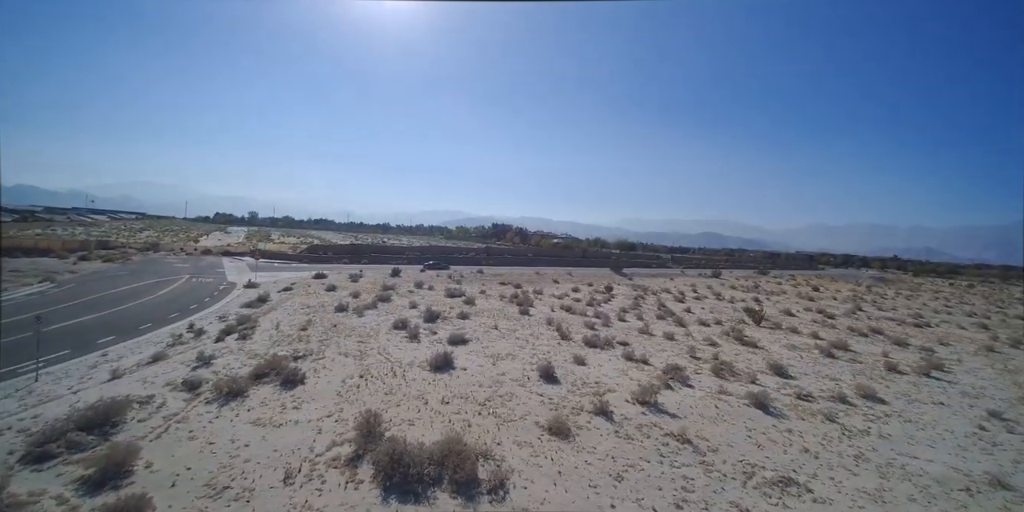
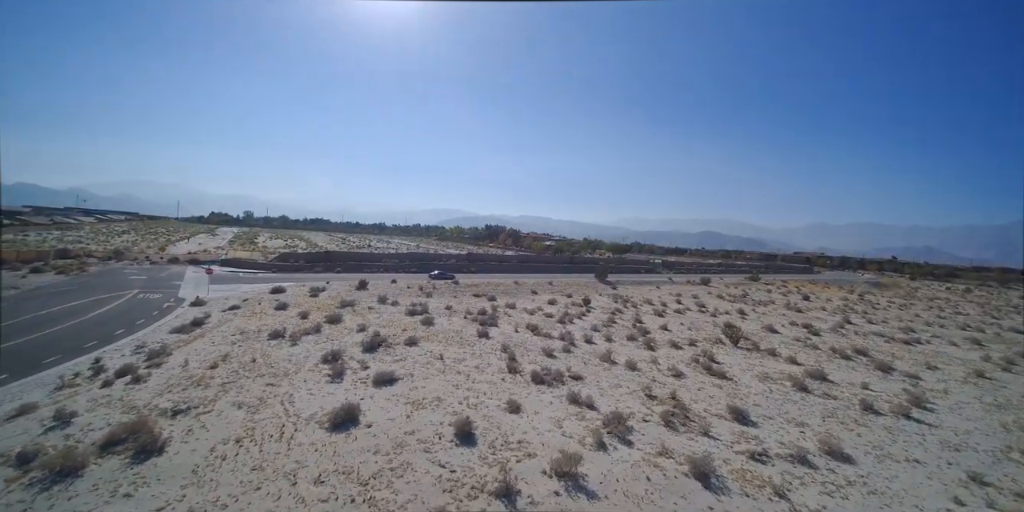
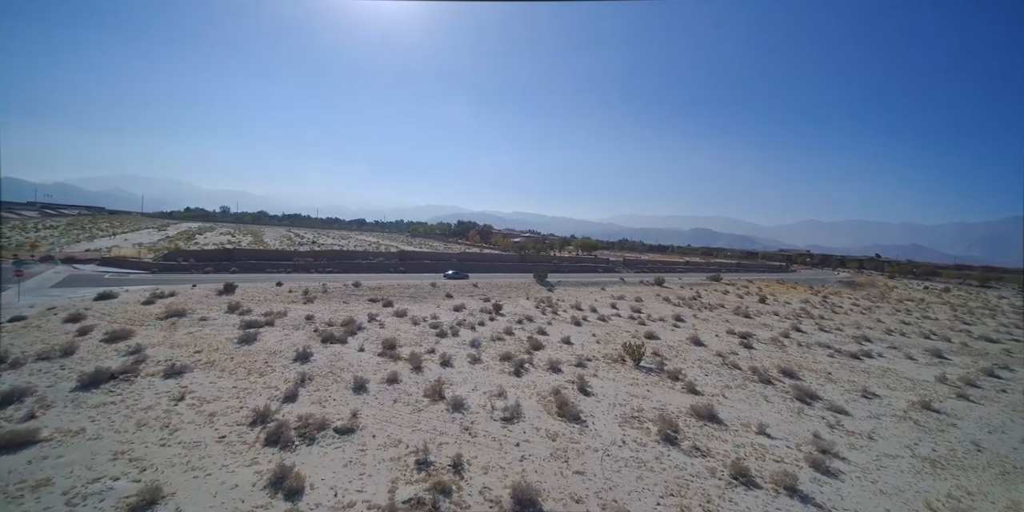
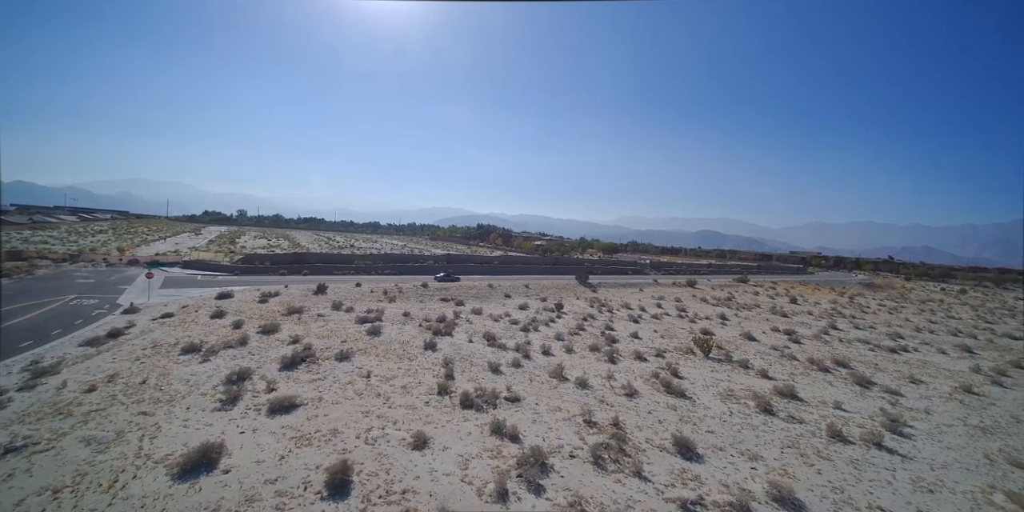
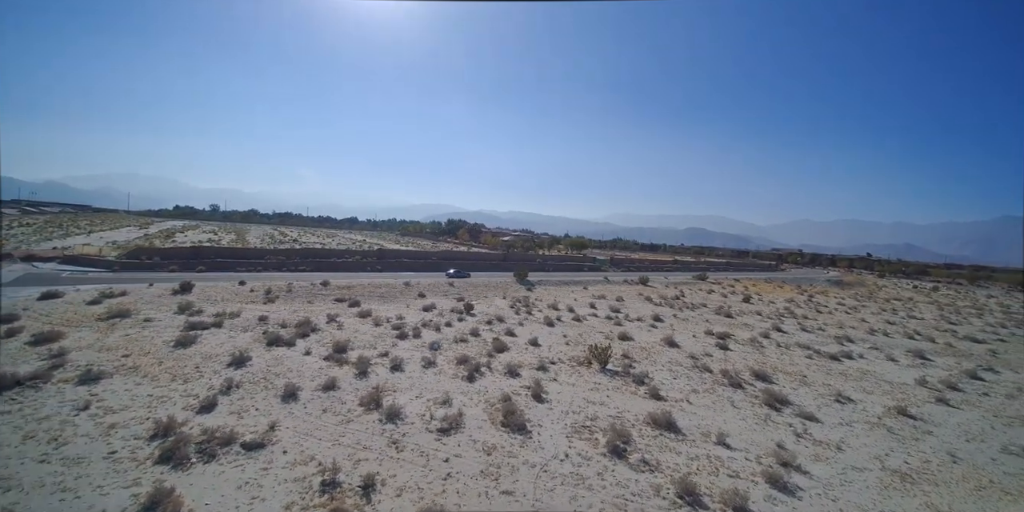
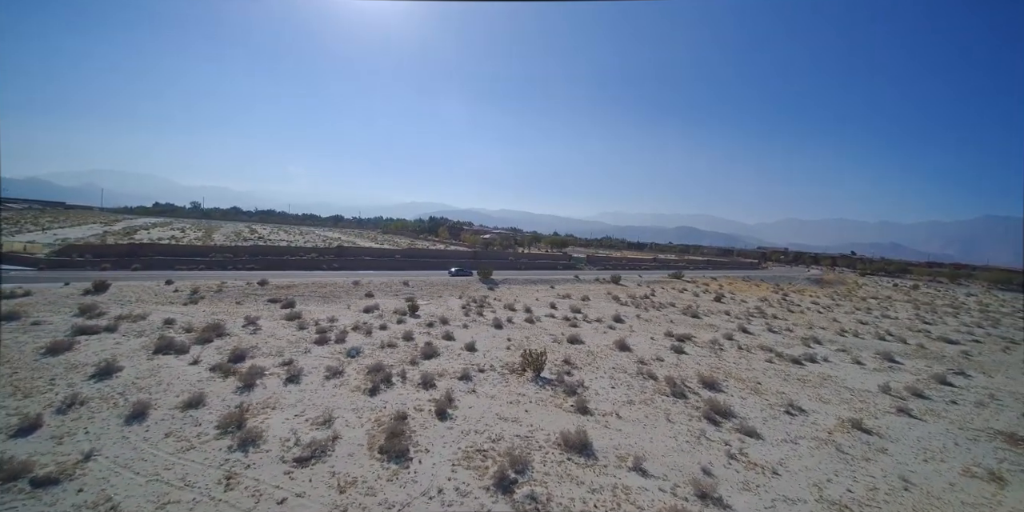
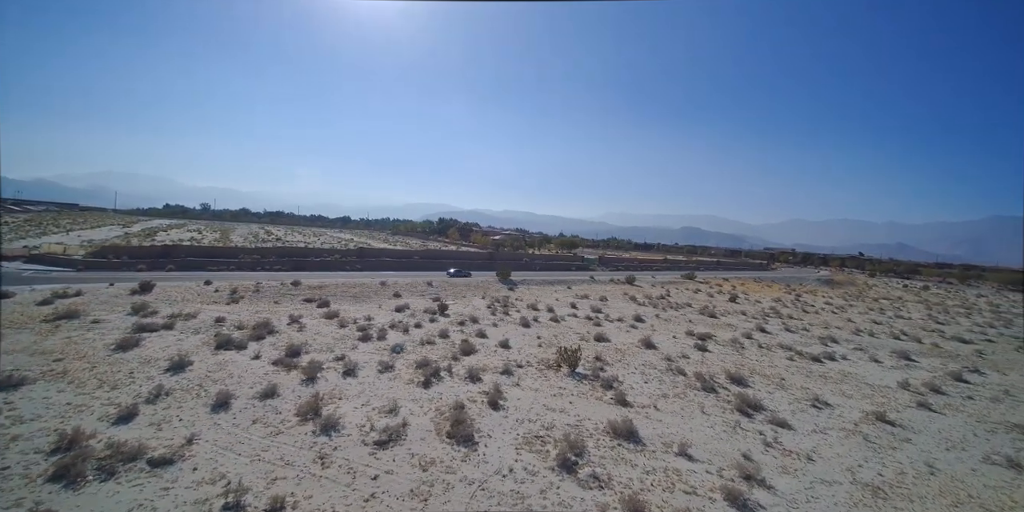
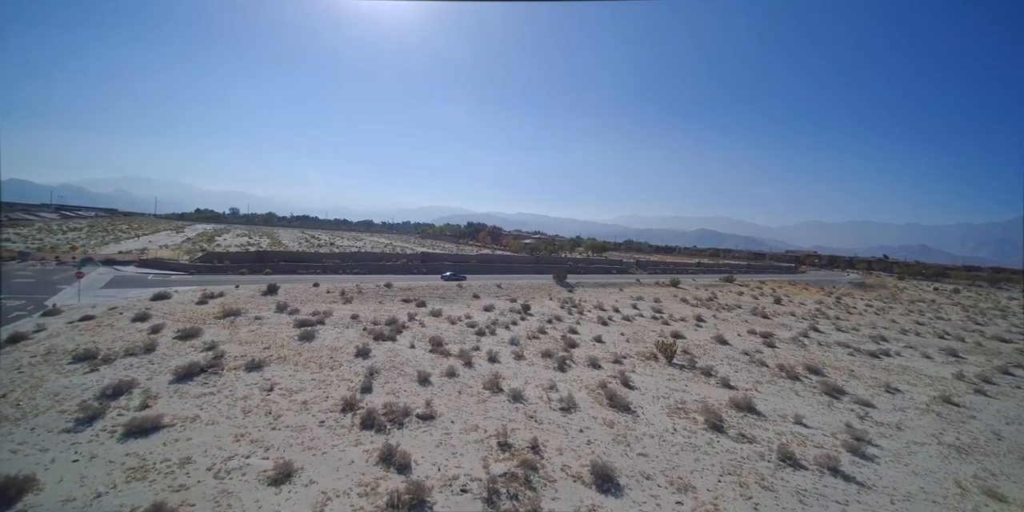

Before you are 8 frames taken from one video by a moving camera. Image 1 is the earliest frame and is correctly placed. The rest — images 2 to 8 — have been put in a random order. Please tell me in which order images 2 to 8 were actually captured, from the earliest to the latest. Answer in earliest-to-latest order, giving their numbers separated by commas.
2, 4, 8, 3, 5, 7, 6
